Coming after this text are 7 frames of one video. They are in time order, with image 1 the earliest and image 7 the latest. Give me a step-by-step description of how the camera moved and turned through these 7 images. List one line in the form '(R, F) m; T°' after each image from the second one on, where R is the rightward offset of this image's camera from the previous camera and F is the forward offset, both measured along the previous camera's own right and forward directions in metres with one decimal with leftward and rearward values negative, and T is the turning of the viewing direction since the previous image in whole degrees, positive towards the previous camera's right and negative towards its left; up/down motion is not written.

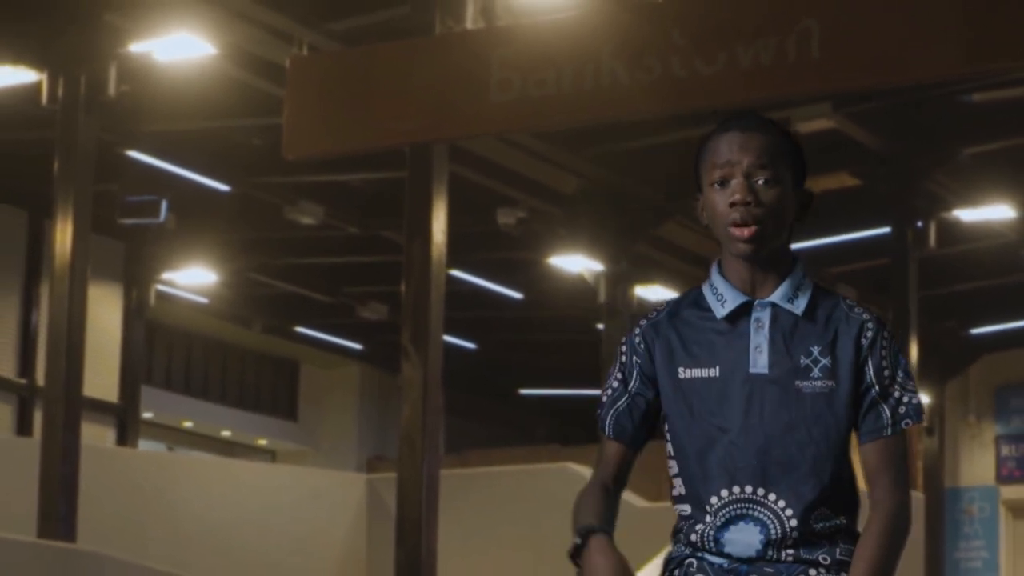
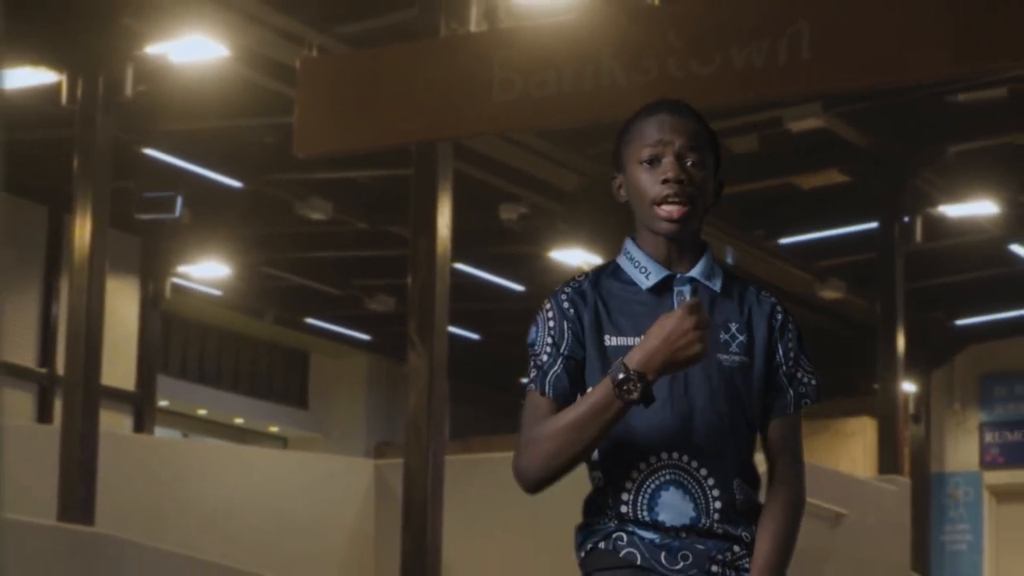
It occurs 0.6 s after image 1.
(0.0, -0.3) m; 0°
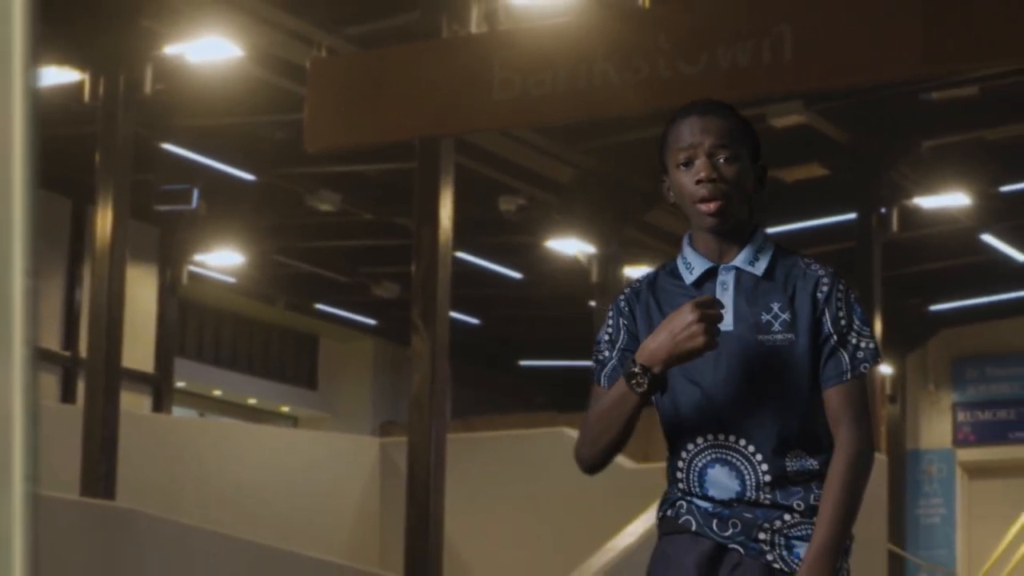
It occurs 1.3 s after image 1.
(0.0, -0.4) m; 0°
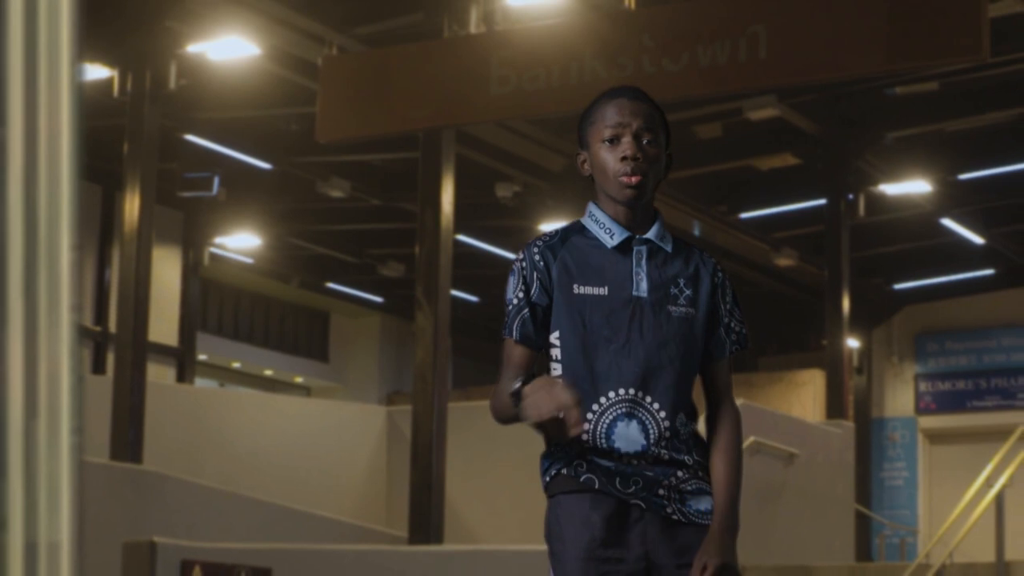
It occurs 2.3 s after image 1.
(+0.1, -0.6) m; 0°
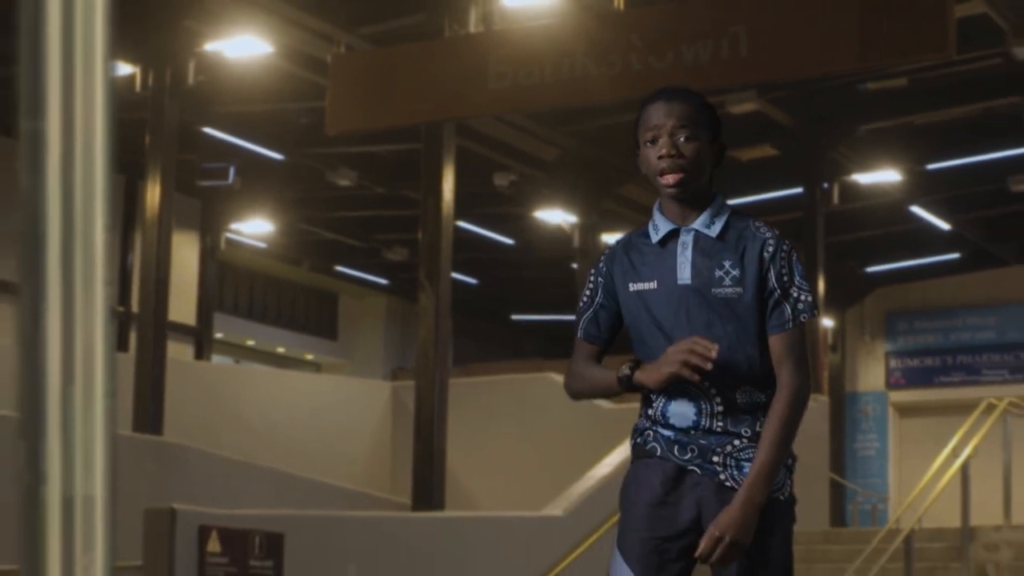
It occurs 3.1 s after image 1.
(+0.1, -0.6) m; 0°
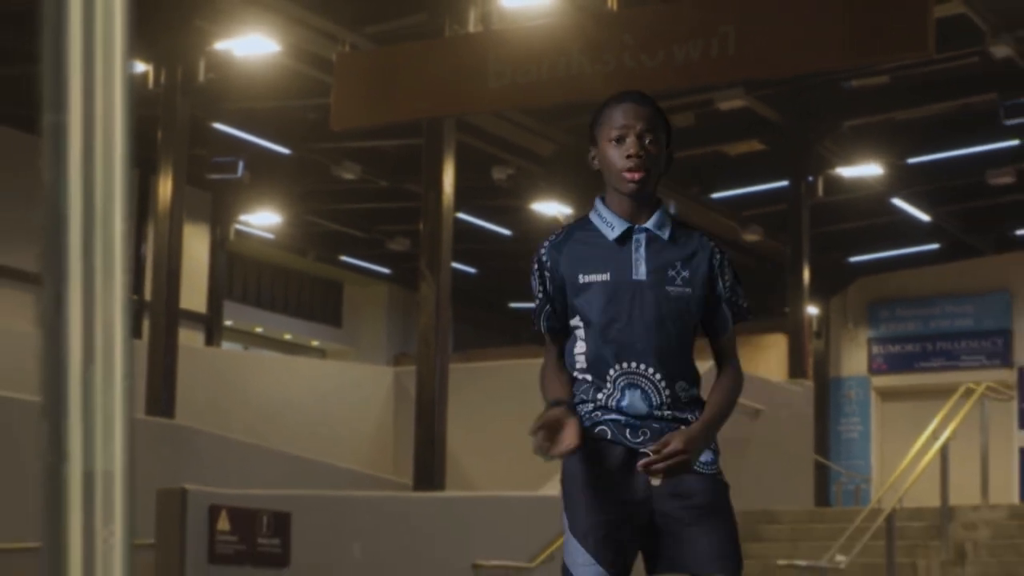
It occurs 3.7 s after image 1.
(0.0, -0.4) m; 0°
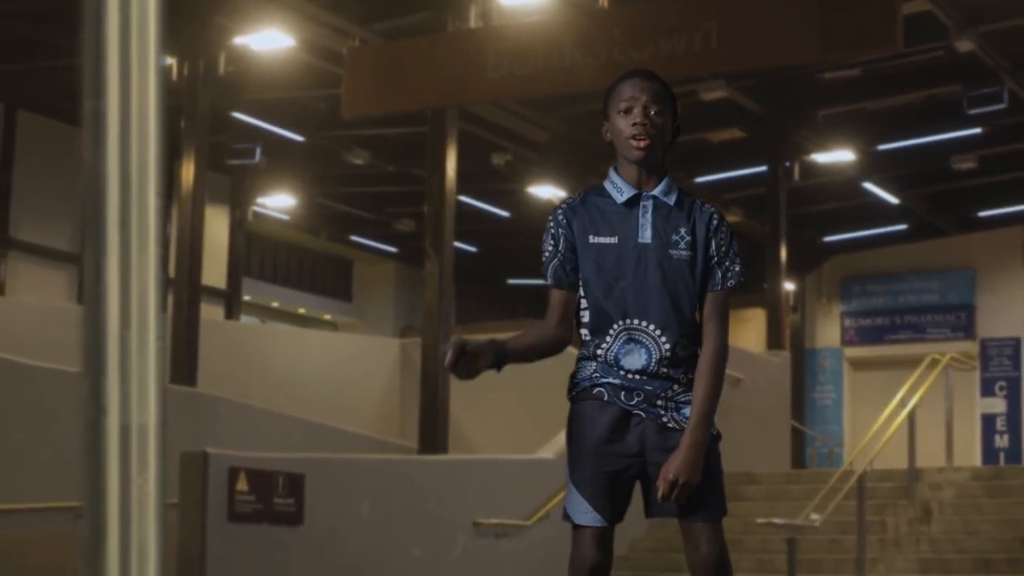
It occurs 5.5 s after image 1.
(+0.1, -0.7) m; 0°
